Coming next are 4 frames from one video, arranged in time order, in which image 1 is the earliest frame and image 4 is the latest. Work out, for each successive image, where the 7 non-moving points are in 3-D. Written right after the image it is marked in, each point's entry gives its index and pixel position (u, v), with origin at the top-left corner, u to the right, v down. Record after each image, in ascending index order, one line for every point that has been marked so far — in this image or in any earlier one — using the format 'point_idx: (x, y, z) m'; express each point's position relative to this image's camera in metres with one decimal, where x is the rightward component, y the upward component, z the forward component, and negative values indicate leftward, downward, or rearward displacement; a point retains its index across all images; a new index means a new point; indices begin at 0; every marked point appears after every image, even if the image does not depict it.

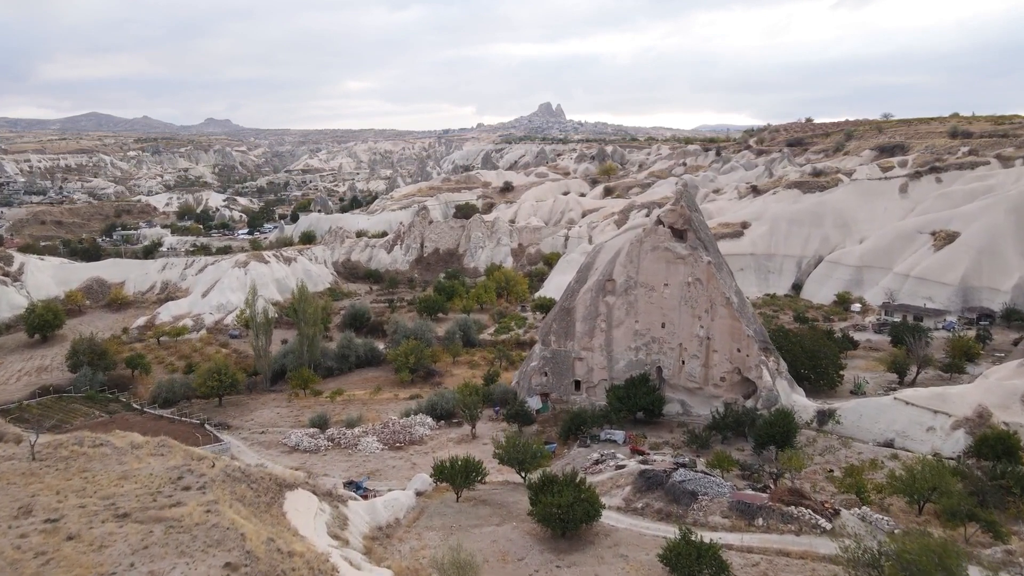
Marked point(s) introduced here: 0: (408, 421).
0: (-3.1, -4.0, +19.9) m
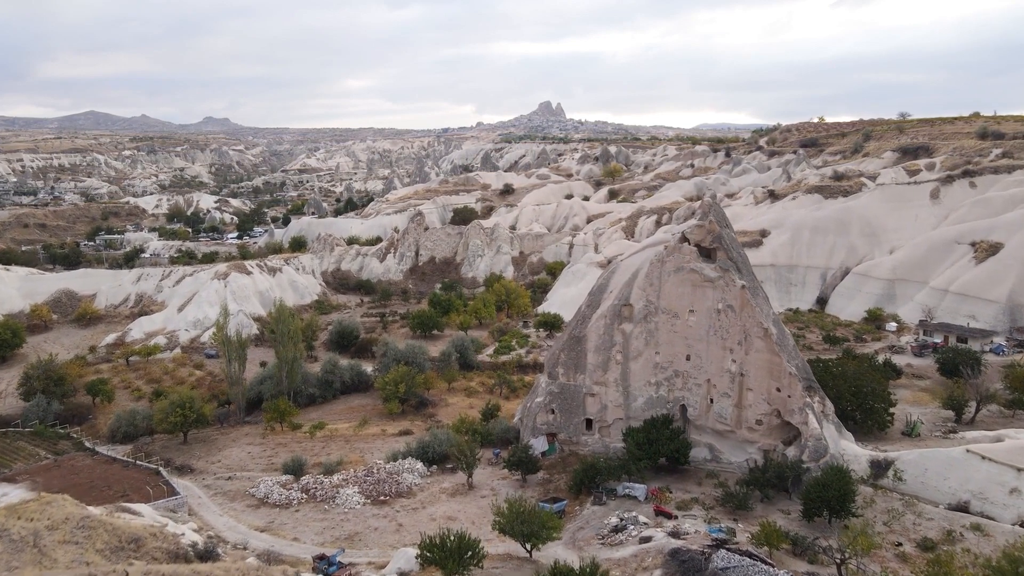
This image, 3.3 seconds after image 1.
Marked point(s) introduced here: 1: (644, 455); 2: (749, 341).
0: (-3.1, -4.7, +17.3) m
1: (+3.2, -4.1, +16.0) m
2: (+5.8, -1.3, +15.9) m
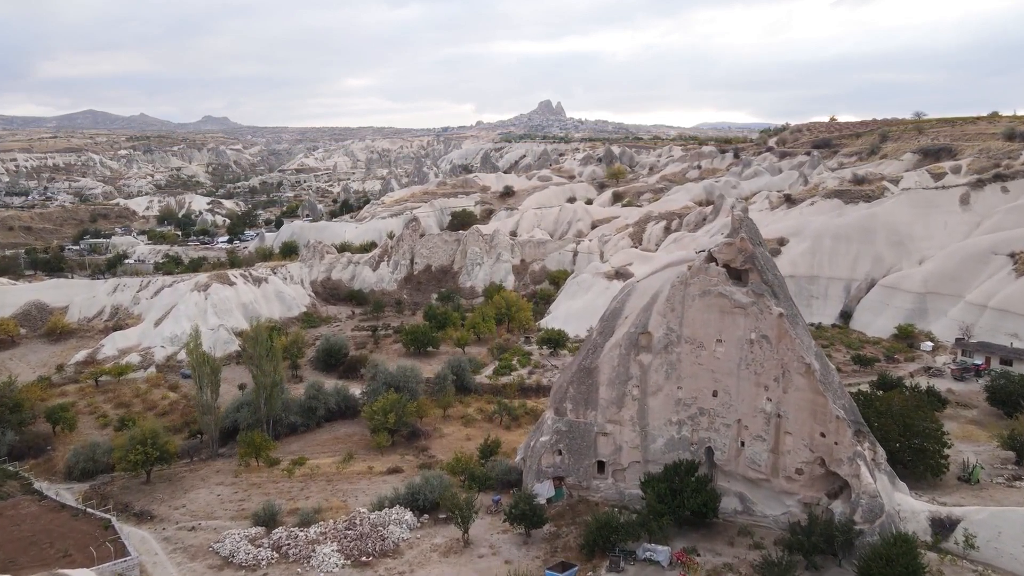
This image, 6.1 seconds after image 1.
0: (-3.0, -5.3, +15.2) m
1: (+3.3, -4.7, +13.8) m
2: (+5.8, -1.9, +13.8) m
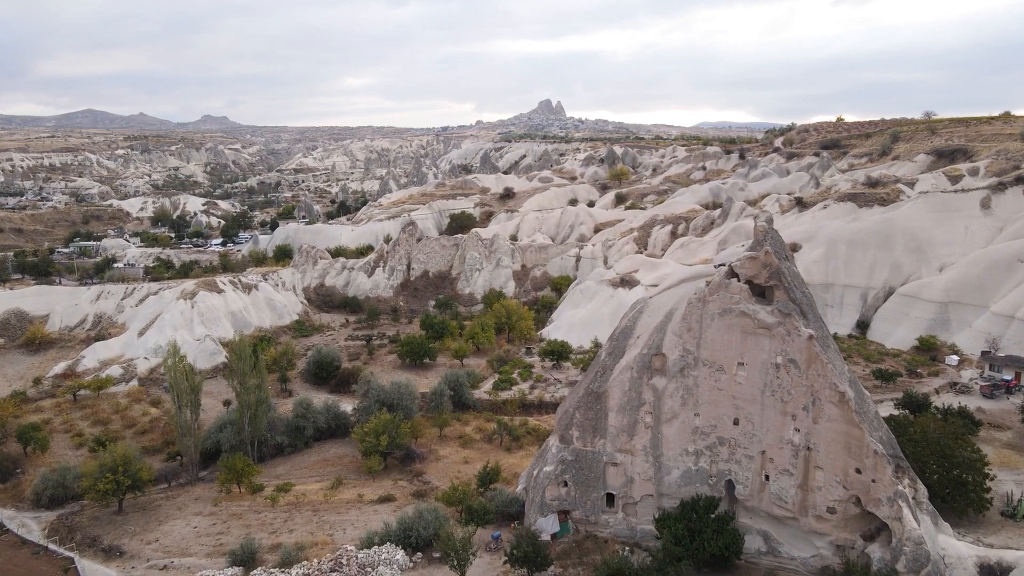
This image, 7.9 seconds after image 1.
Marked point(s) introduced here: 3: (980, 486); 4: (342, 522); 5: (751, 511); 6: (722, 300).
0: (-3.0, -5.7, +13.9) m
1: (+3.3, -5.0, +12.5) m
2: (+5.8, -2.2, +12.4) m
3: (+9.9, -4.2, +13.9) m
4: (-4.1, -5.6, +15.9) m
5: (+4.9, -4.5, +13.3) m
6: (+4.2, -0.2, +13.2) m
